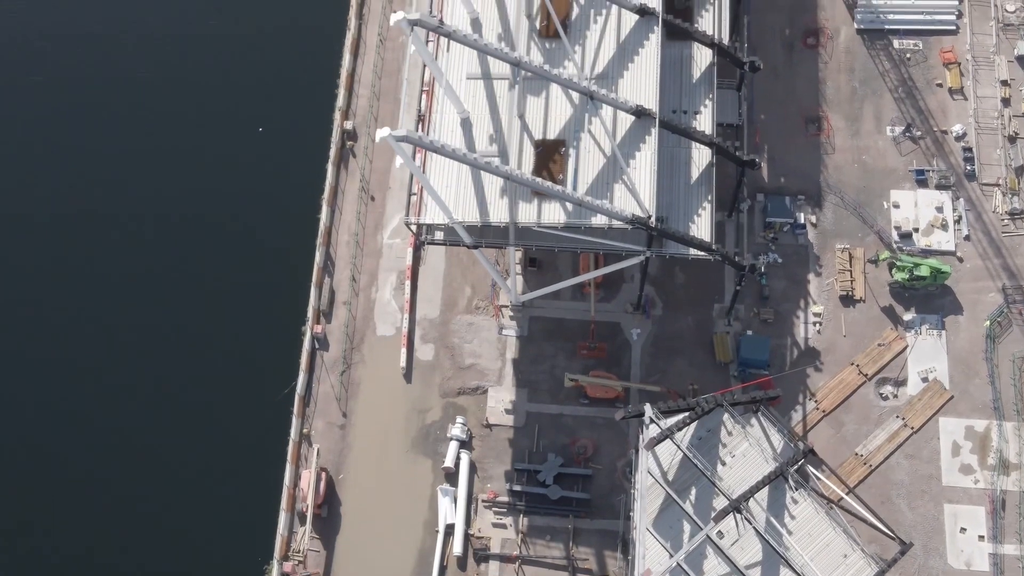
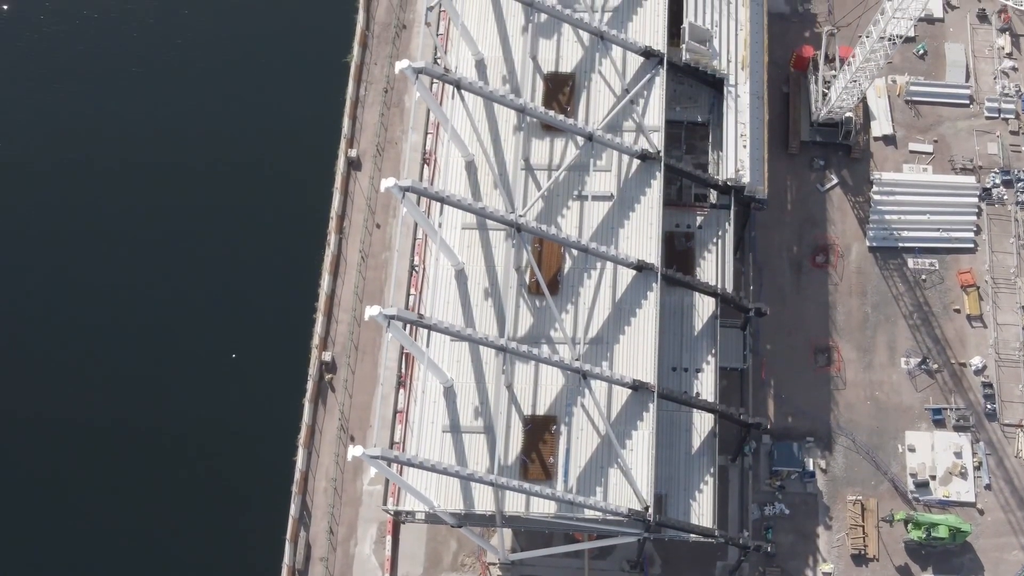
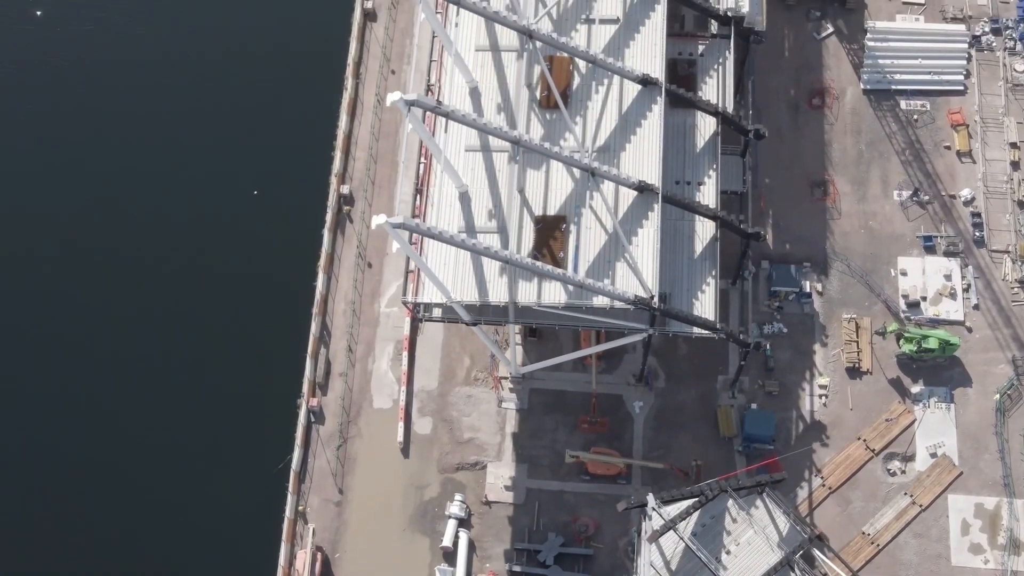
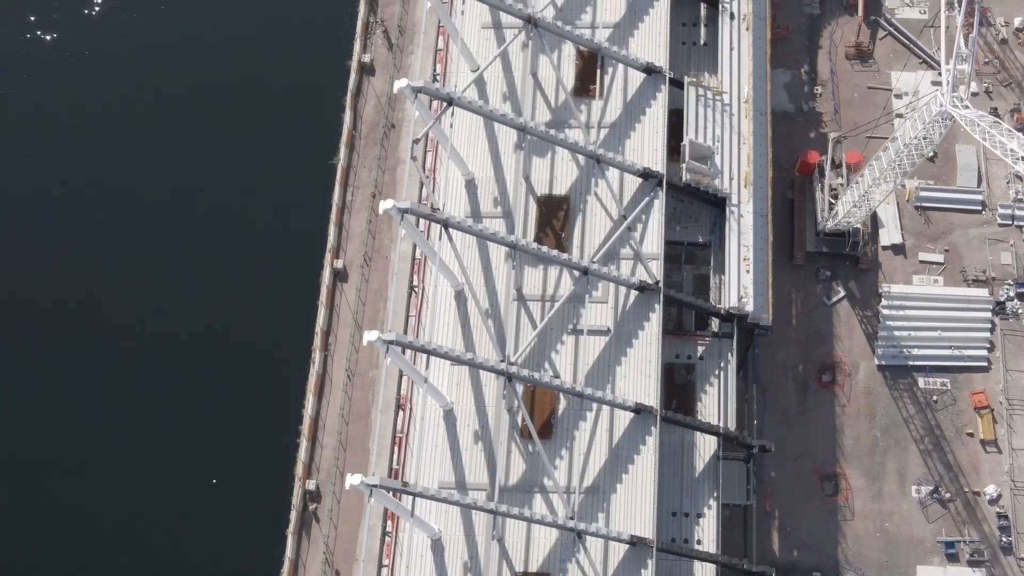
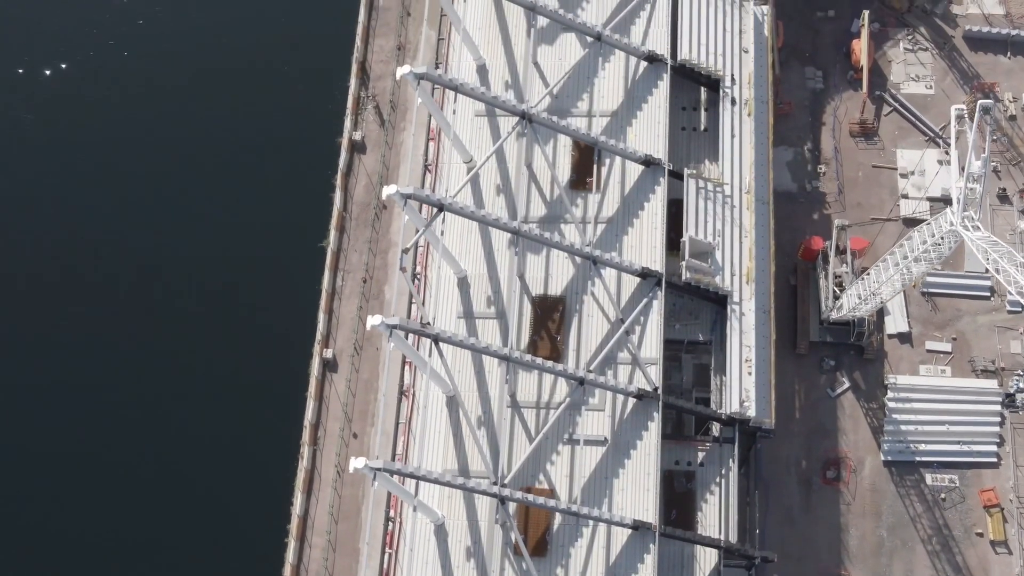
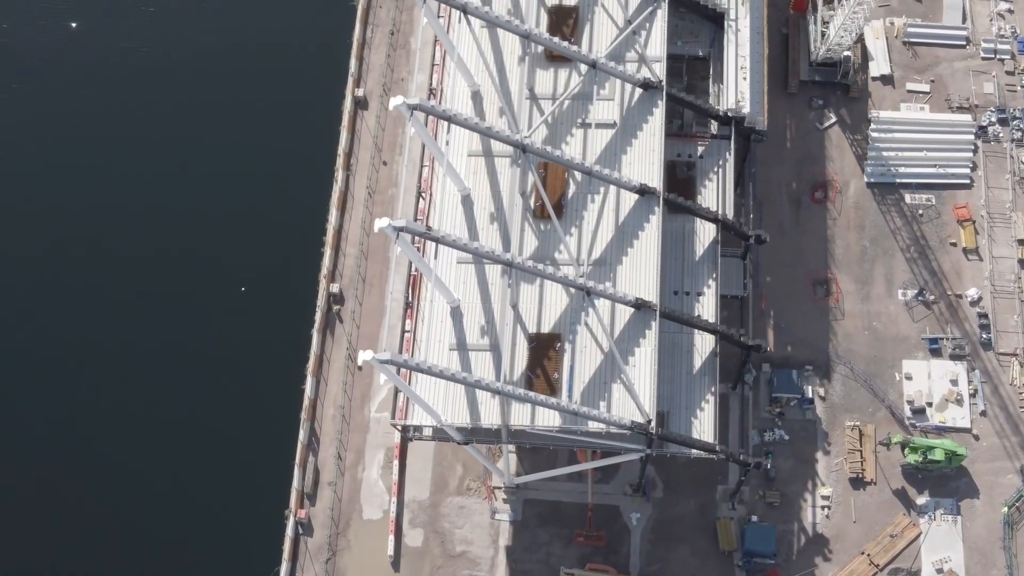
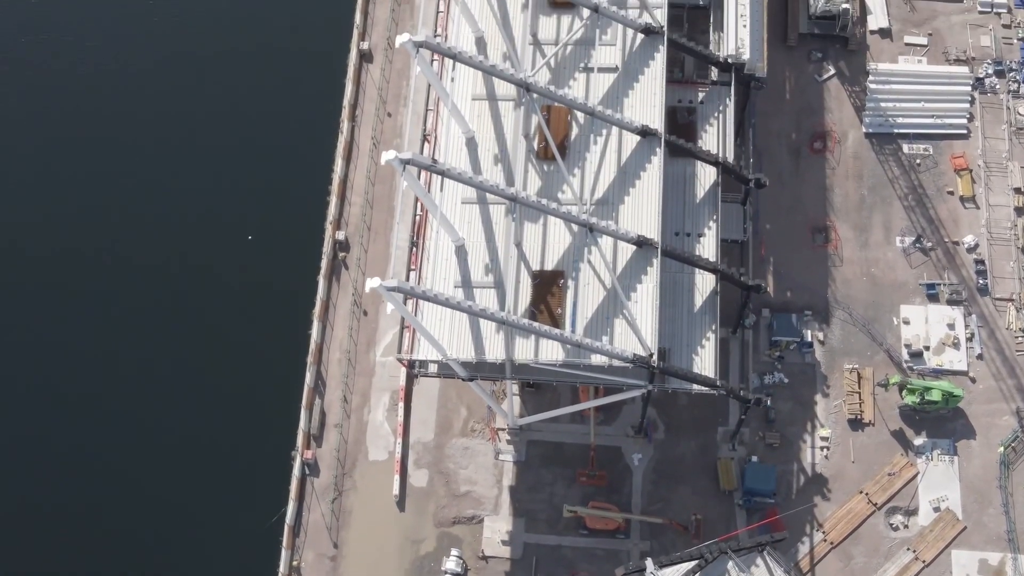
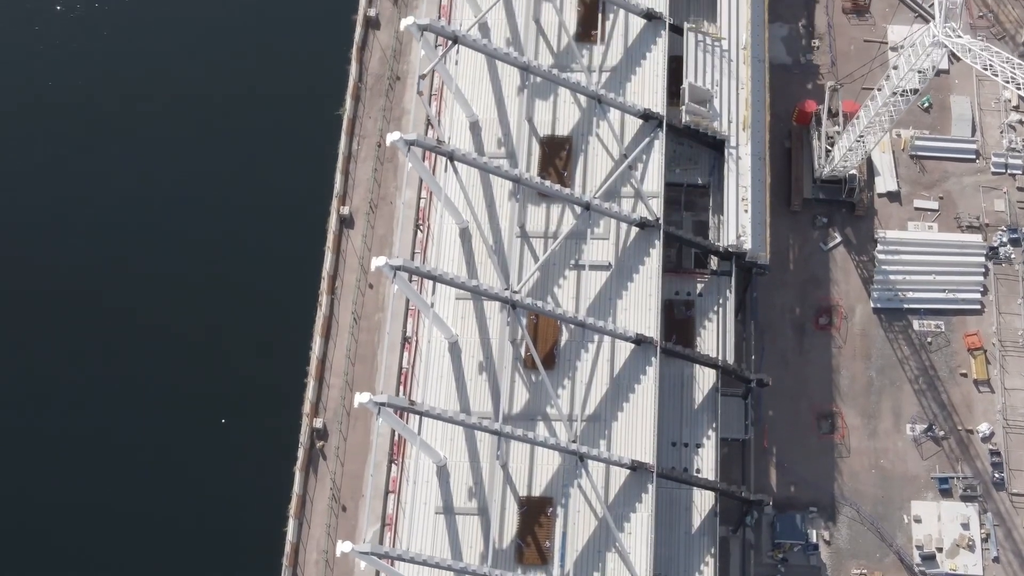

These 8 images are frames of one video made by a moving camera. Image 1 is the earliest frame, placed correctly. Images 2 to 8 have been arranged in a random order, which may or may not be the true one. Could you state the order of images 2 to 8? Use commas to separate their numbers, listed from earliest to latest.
3, 7, 6, 2, 8, 4, 5
